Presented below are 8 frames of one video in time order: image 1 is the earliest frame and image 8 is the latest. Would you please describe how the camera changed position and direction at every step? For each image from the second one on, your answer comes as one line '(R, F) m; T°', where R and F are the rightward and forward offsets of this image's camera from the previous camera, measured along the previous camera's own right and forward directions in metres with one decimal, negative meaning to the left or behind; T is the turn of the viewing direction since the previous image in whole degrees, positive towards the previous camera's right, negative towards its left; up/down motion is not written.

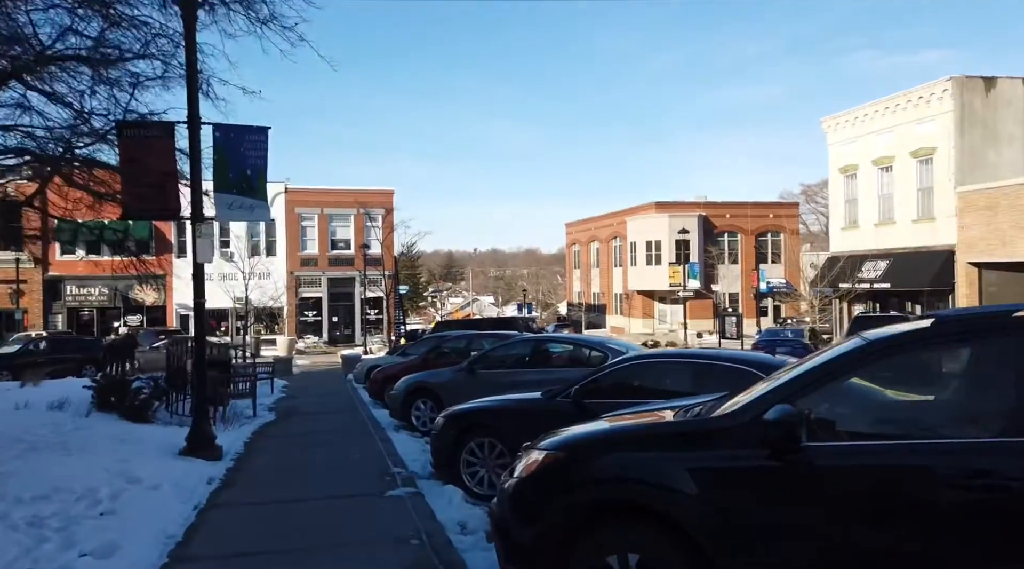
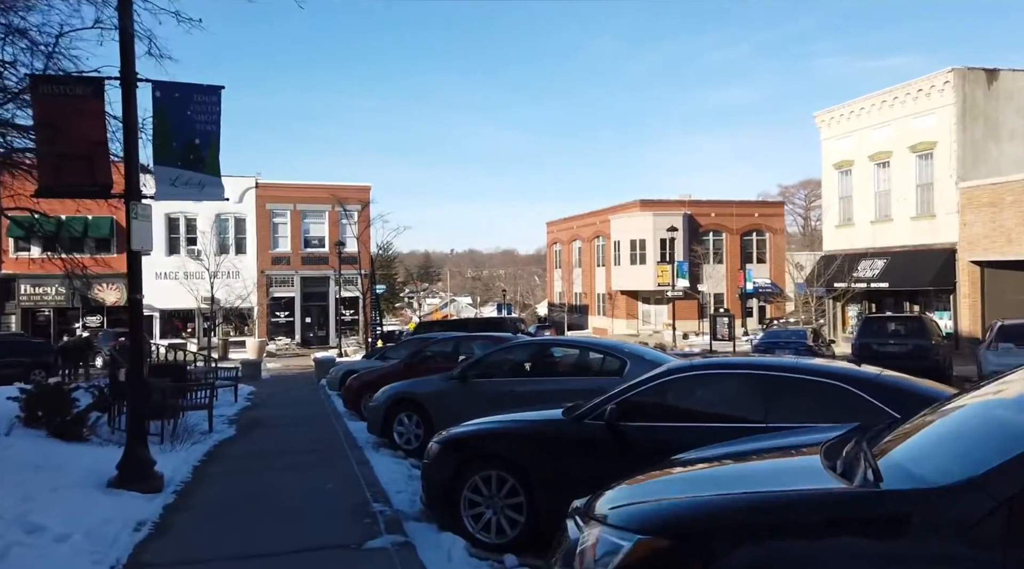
(-0.3, +1.6) m; +2°
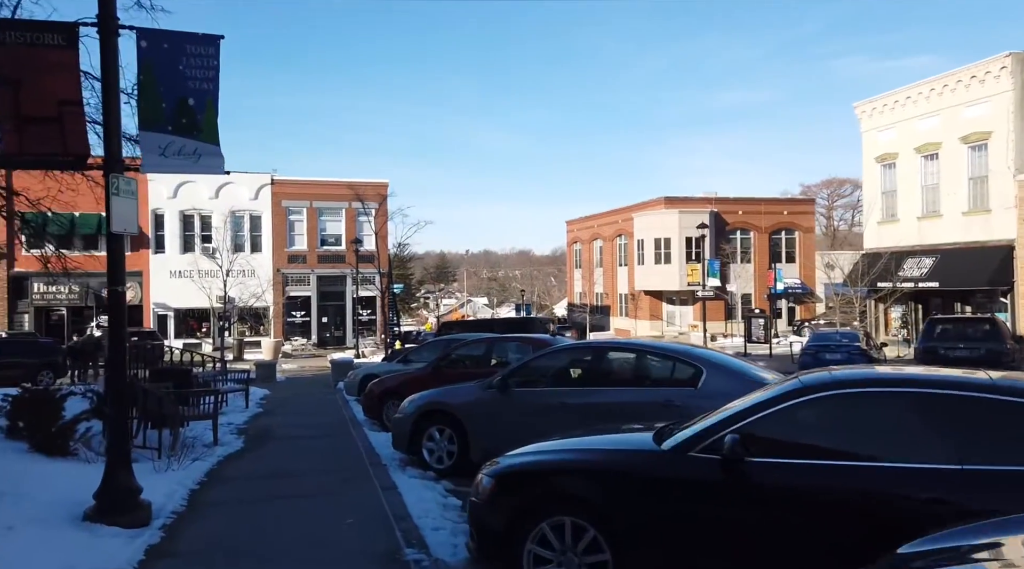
(-0.3, +1.4) m; -1°
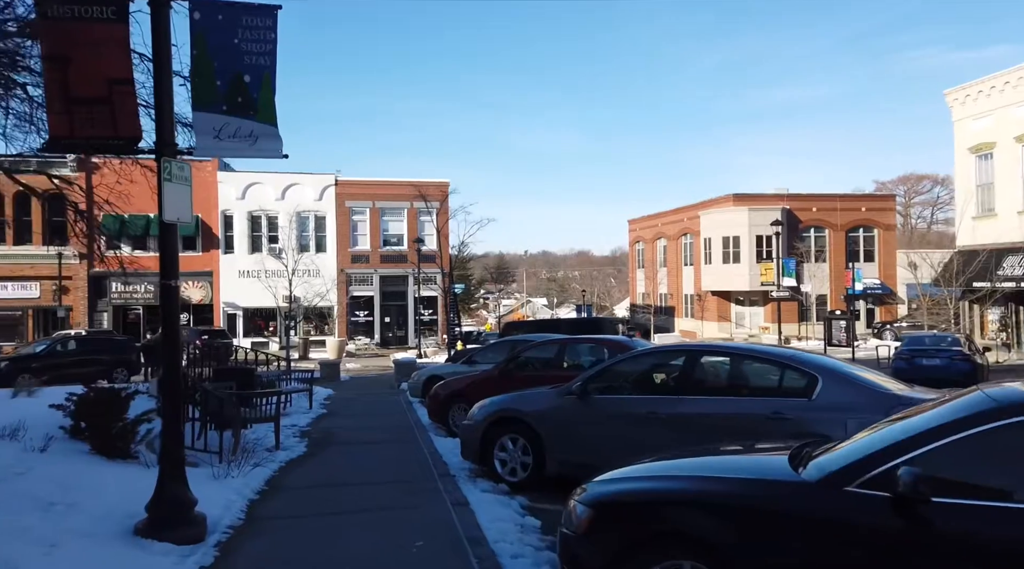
(-0.2, +0.7) m; -4°
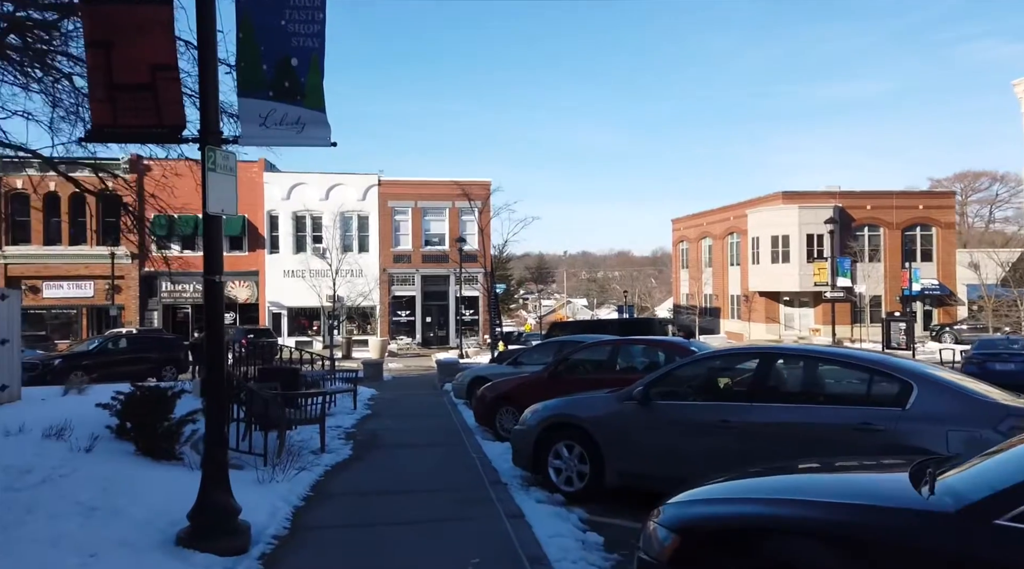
(-0.1, +0.4) m; -3°
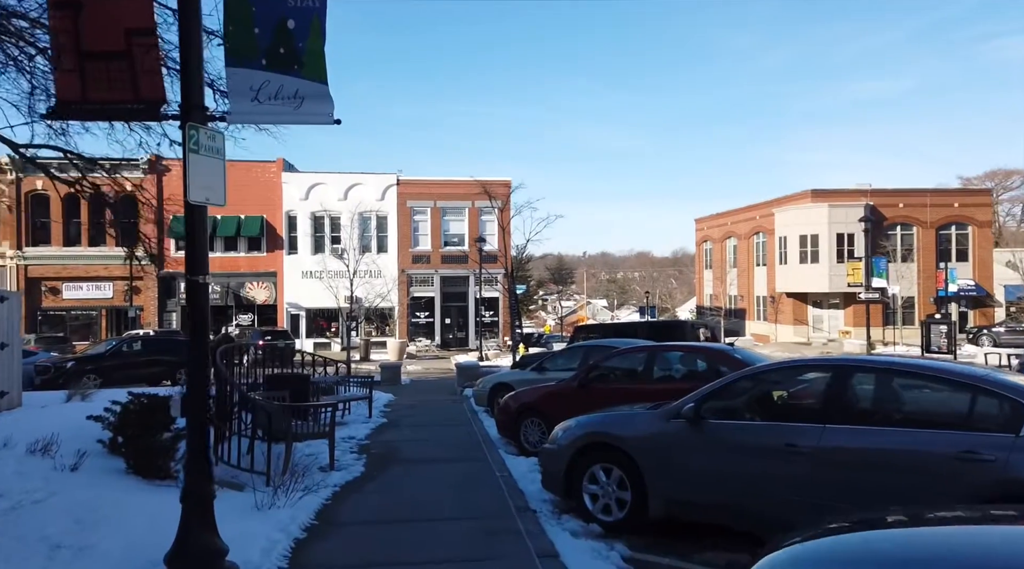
(-0.1, +0.9) m; -1°
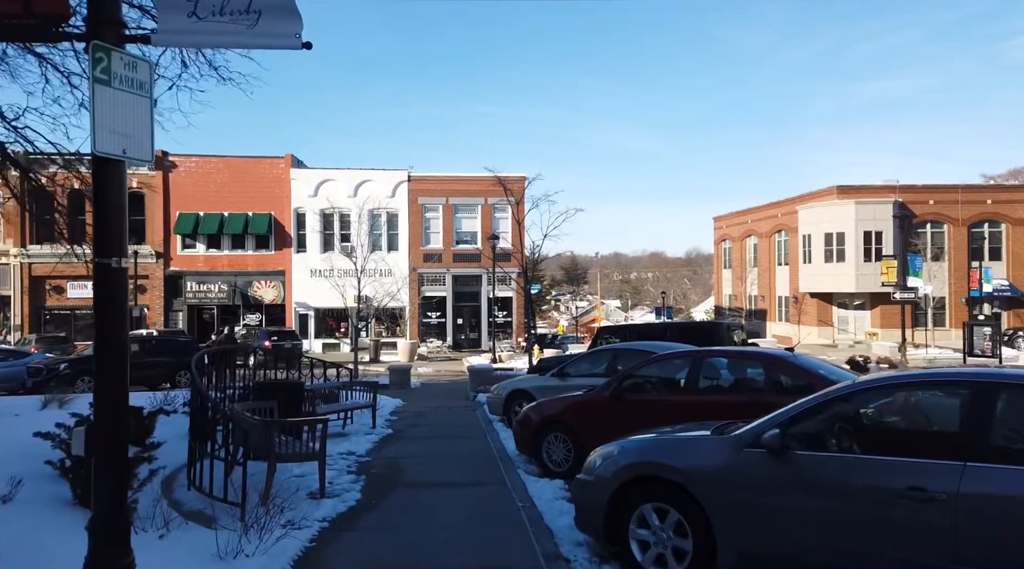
(-0.1, +1.4) m; -1°
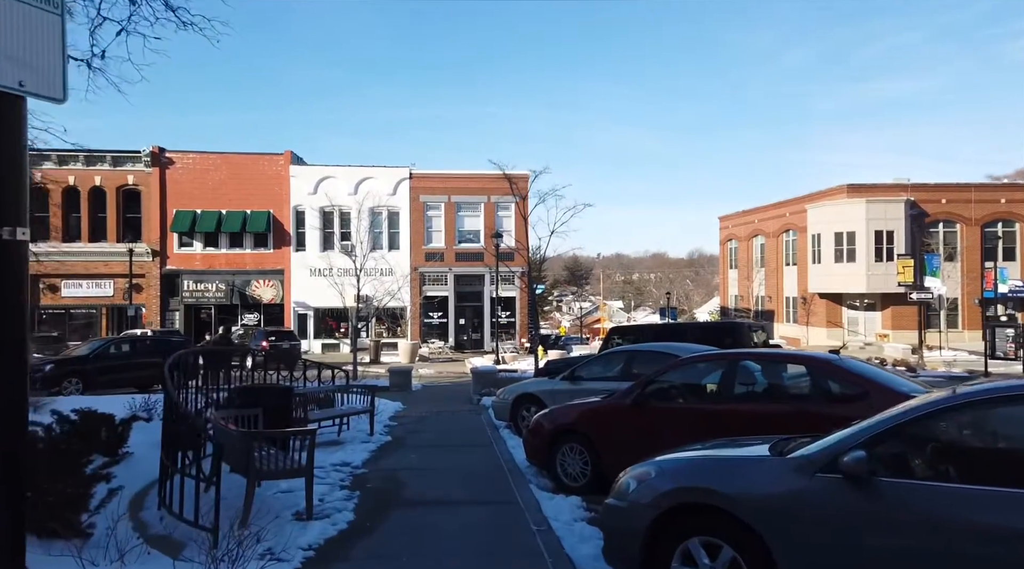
(-0.1, +0.9) m; 0°
